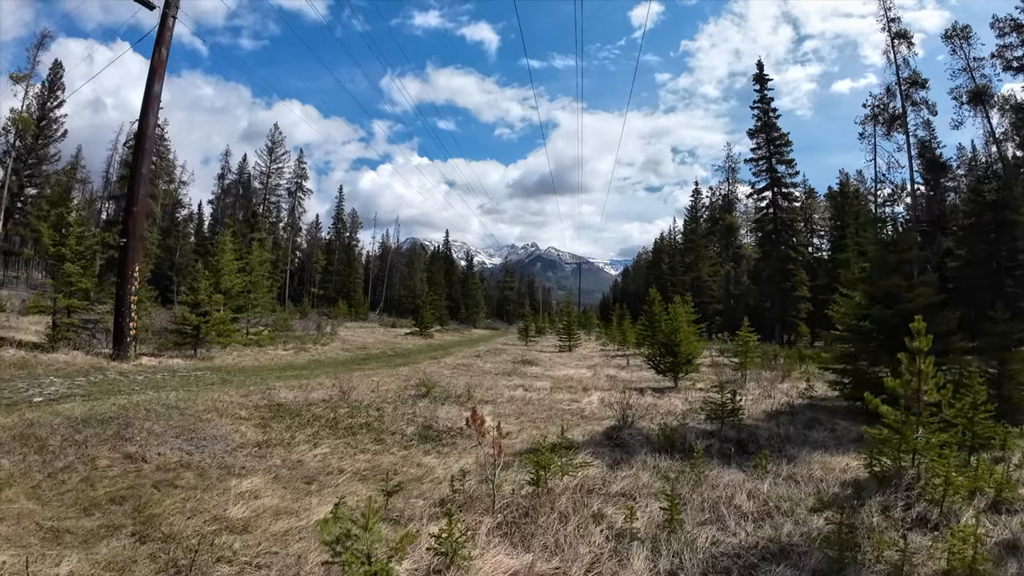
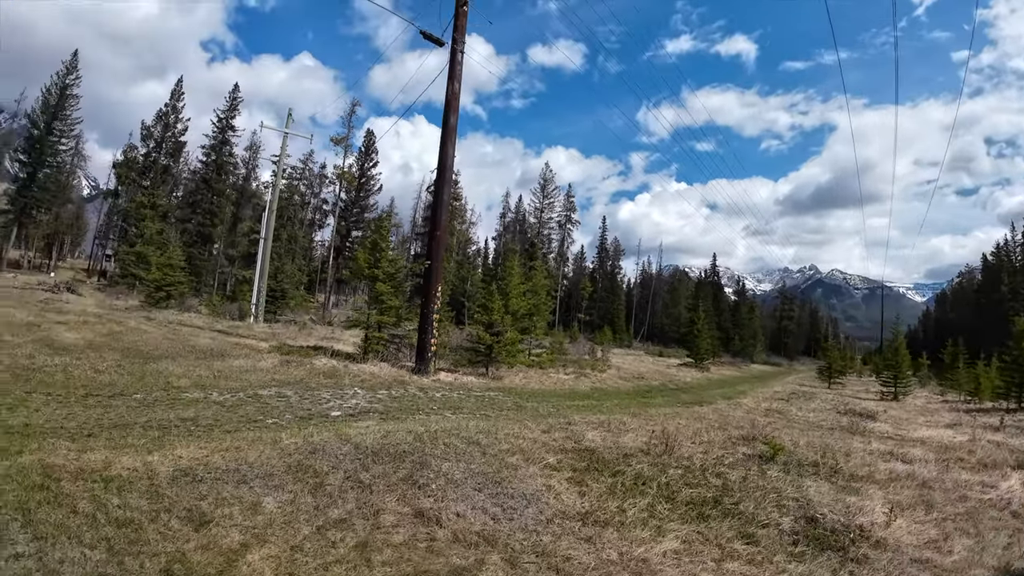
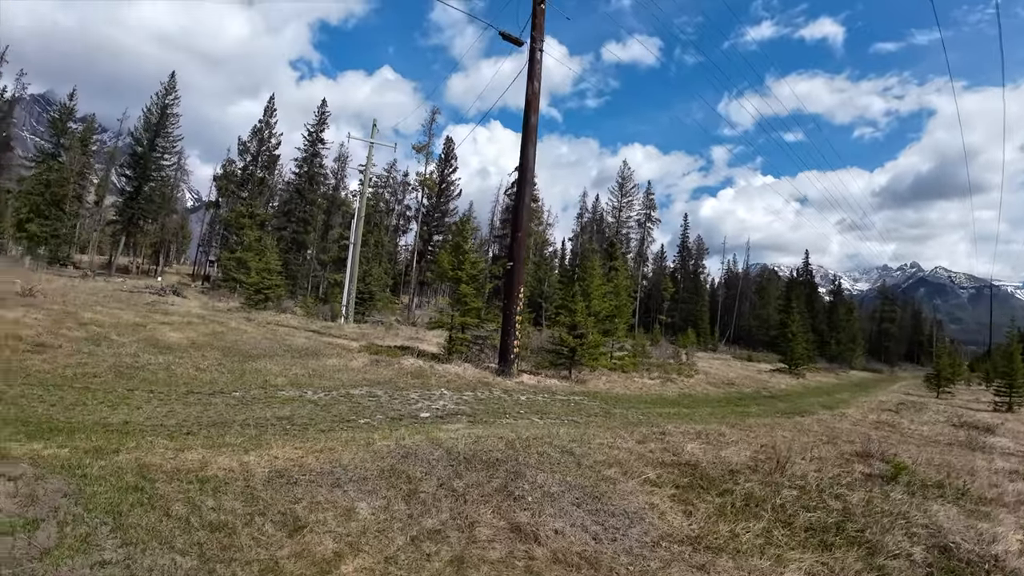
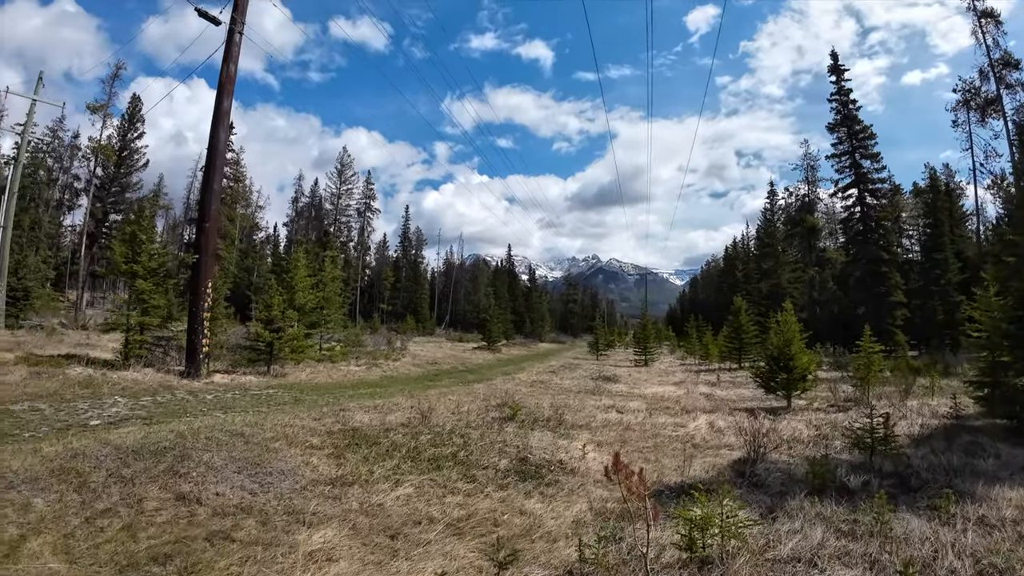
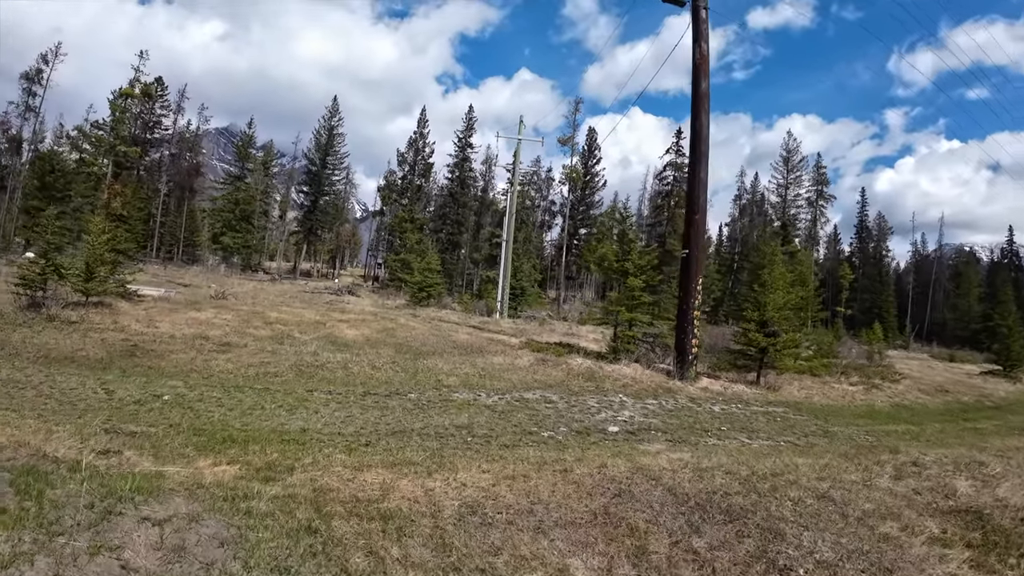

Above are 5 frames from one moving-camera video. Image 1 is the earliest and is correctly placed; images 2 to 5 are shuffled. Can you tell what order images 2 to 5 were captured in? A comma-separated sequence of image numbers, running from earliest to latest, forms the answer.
4, 2, 3, 5
